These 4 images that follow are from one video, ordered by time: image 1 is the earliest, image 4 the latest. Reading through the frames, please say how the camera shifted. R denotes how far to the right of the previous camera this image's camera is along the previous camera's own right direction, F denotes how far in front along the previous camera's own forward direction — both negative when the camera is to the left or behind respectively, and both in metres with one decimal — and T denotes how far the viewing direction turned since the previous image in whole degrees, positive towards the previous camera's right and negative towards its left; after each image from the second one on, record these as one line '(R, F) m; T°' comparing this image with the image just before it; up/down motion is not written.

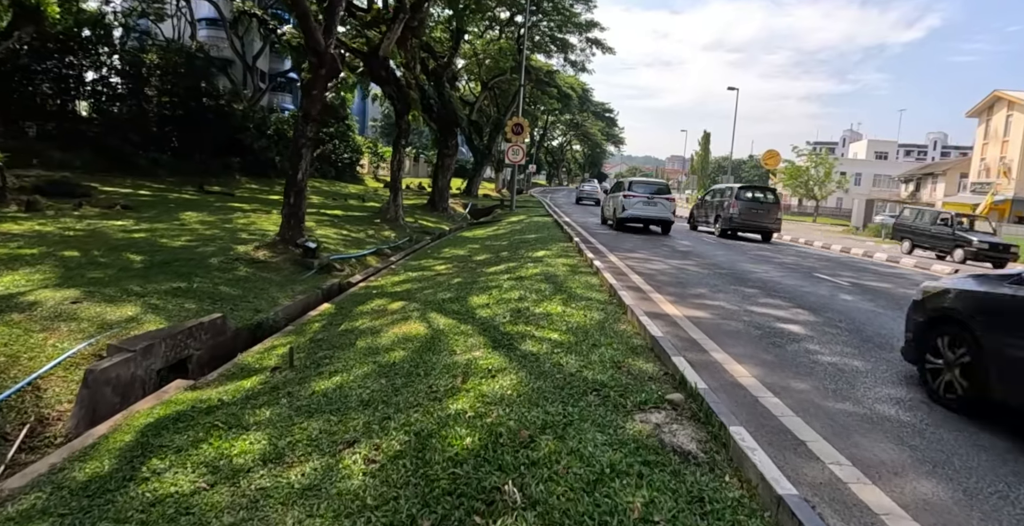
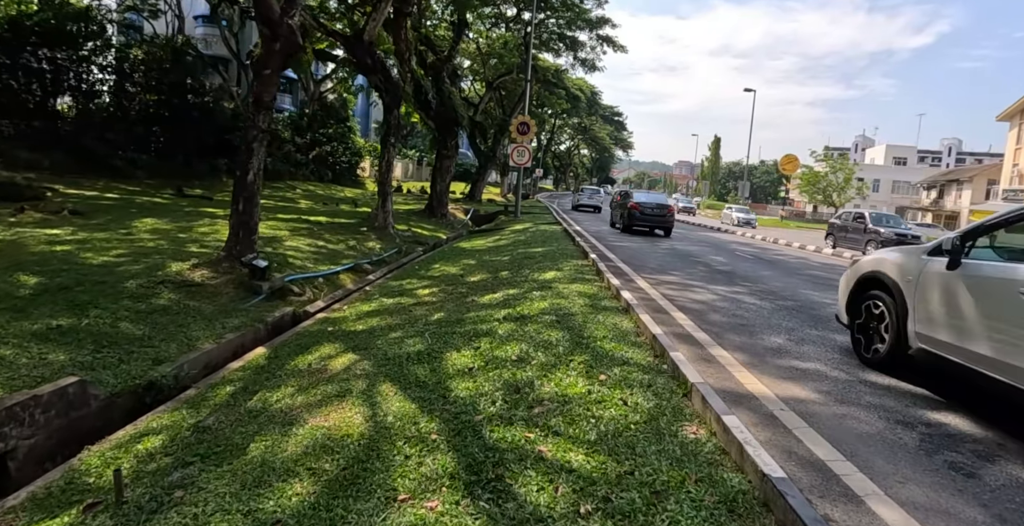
(+0.1, +2.2) m; -1°
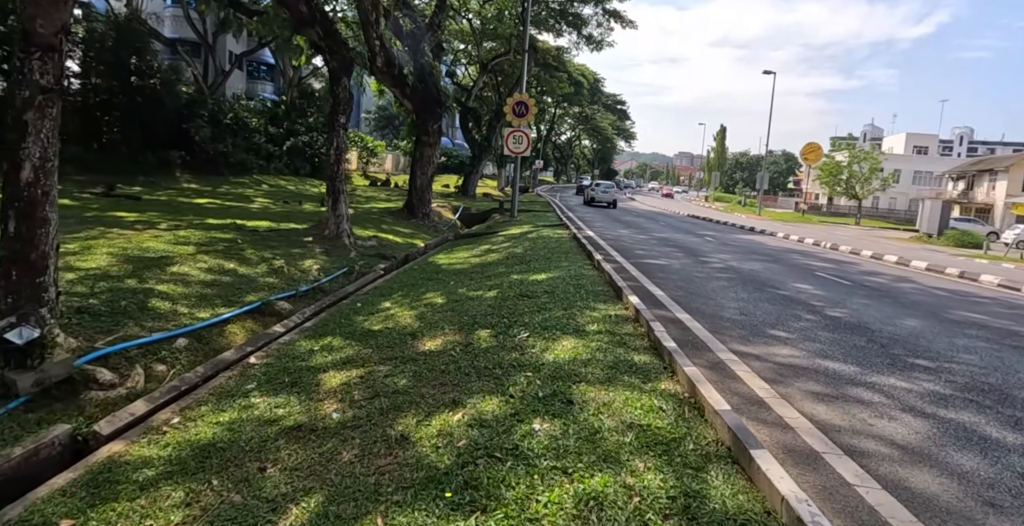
(+0.1, +3.9) m; 0°
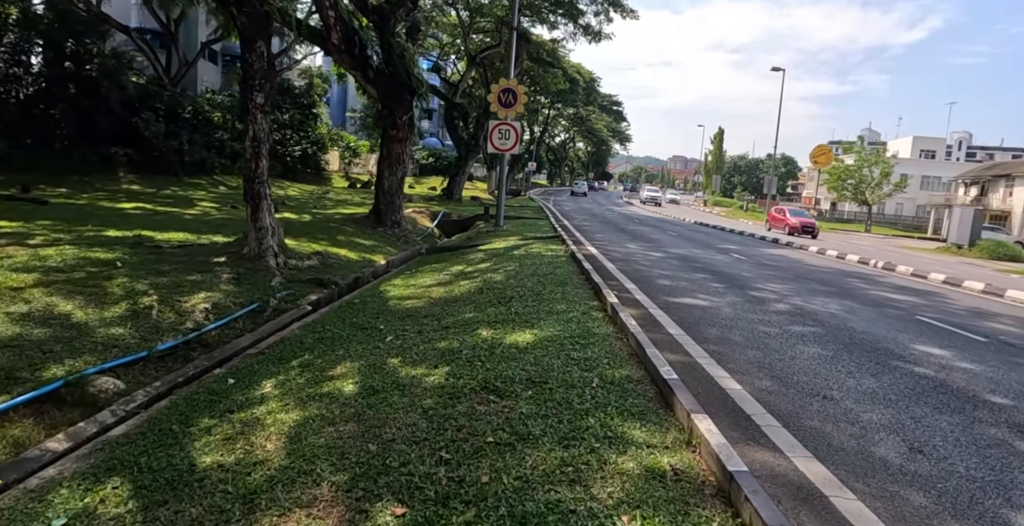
(+0.2, +2.9) m; +1°
